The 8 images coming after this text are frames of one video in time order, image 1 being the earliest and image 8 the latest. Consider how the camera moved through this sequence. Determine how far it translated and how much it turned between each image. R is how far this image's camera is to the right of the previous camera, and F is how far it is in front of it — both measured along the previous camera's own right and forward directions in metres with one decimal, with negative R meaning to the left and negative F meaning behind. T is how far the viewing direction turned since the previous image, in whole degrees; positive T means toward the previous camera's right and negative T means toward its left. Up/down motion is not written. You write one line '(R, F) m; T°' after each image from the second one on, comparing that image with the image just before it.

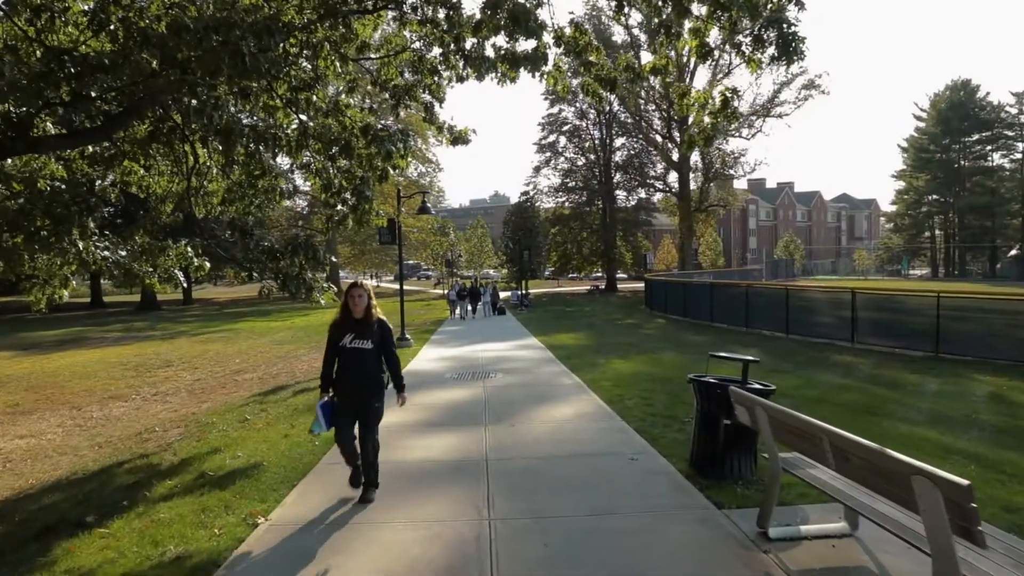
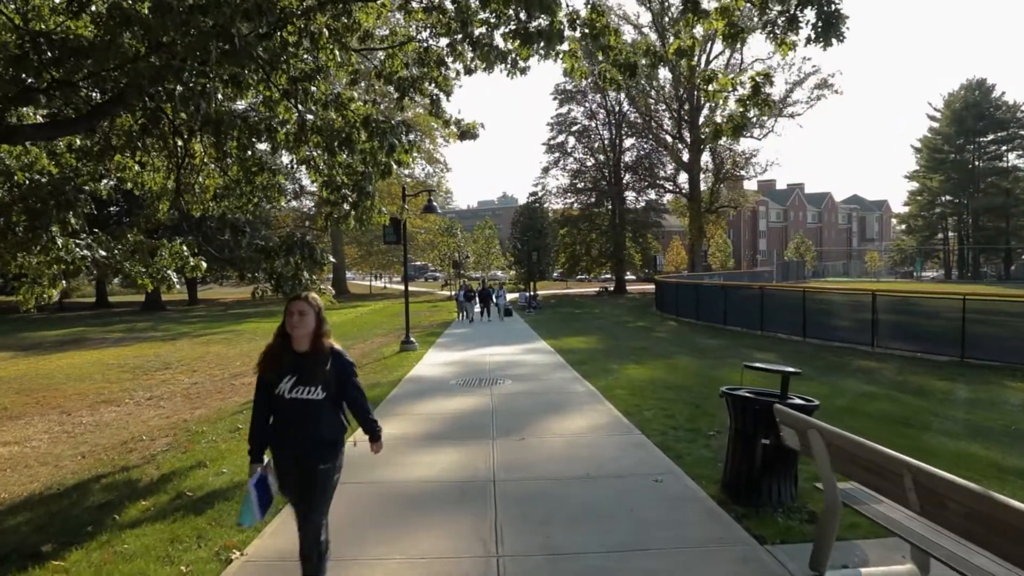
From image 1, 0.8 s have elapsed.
(0.0, +0.6) m; -1°
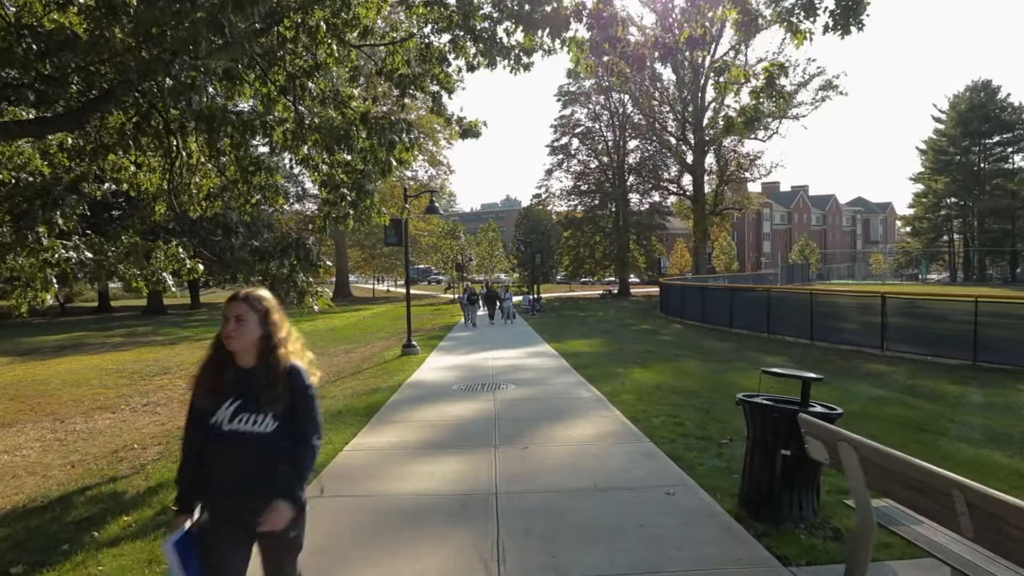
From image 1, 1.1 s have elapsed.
(0.0, +0.3) m; 0°
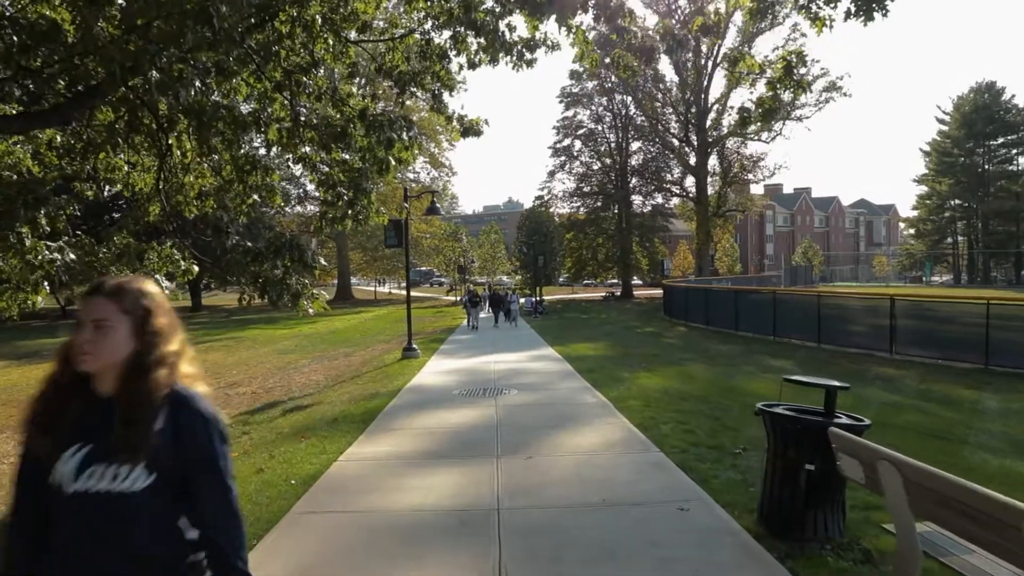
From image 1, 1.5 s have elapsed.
(0.0, +0.3) m; 0°
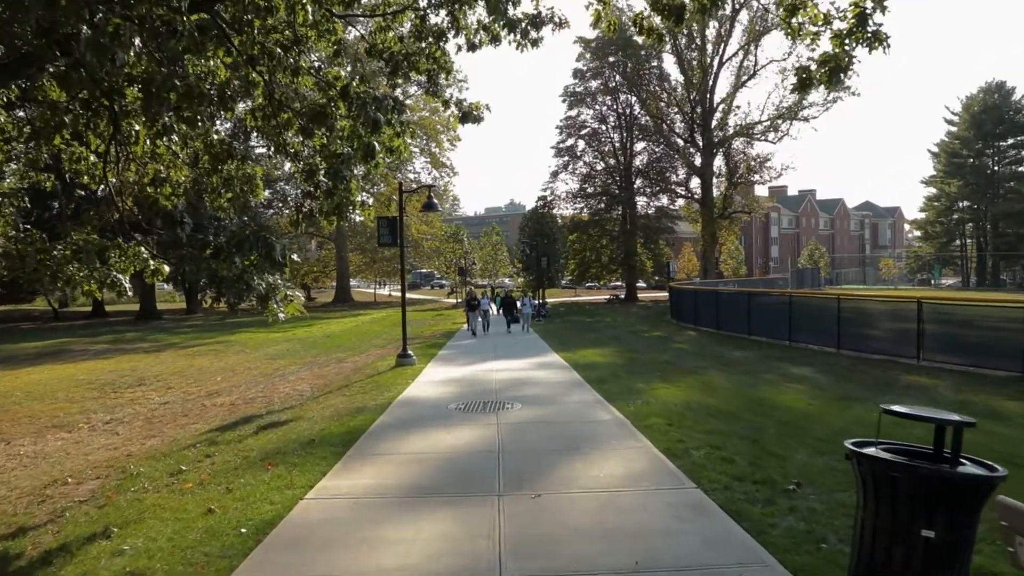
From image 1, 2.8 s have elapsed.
(0.0, +1.1) m; 0°
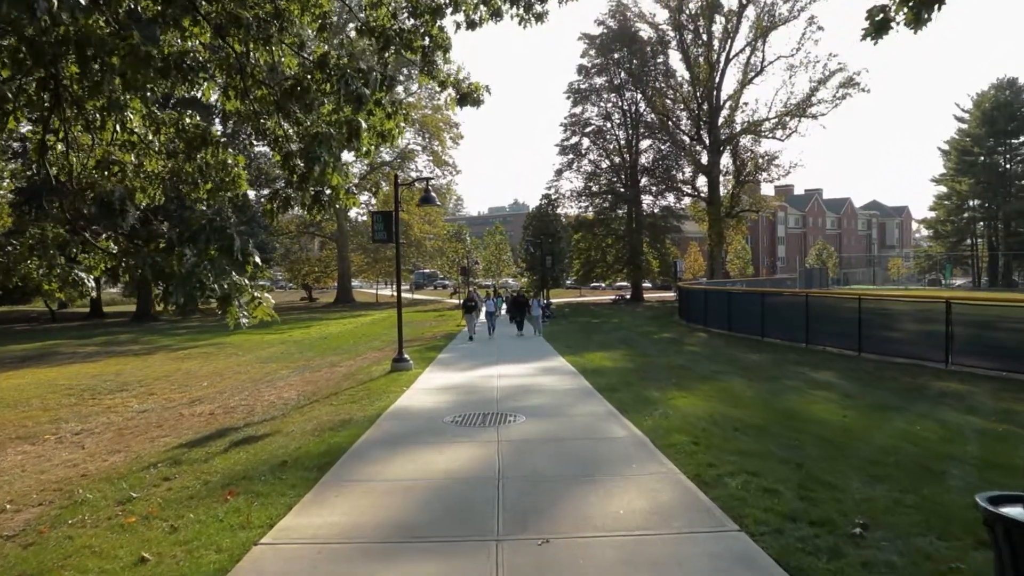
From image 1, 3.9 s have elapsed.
(0.0, +1.0) m; 0°
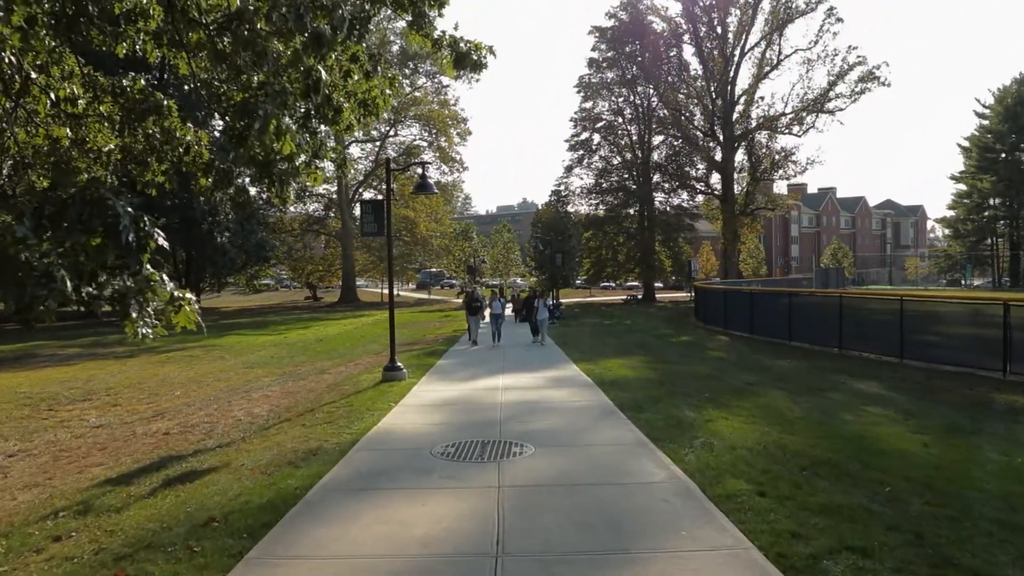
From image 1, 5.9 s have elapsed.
(0.0, +1.6) m; -1°
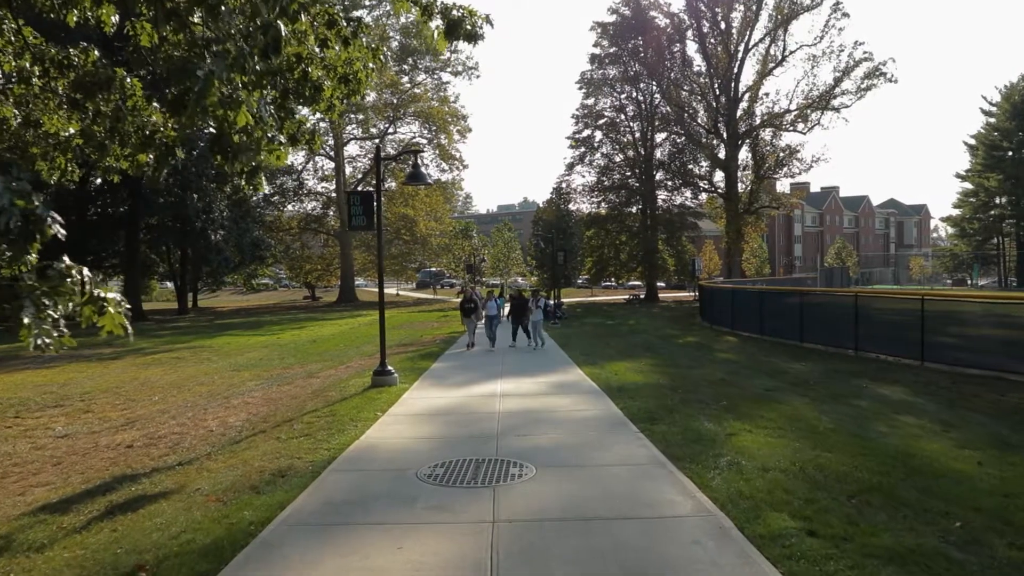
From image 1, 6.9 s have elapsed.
(0.0, +0.9) m; 0°
